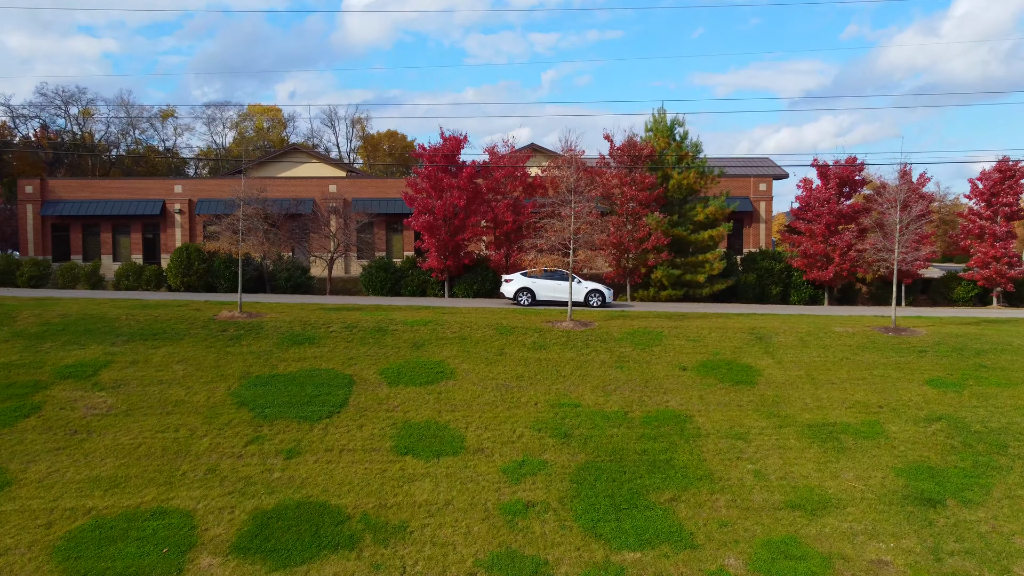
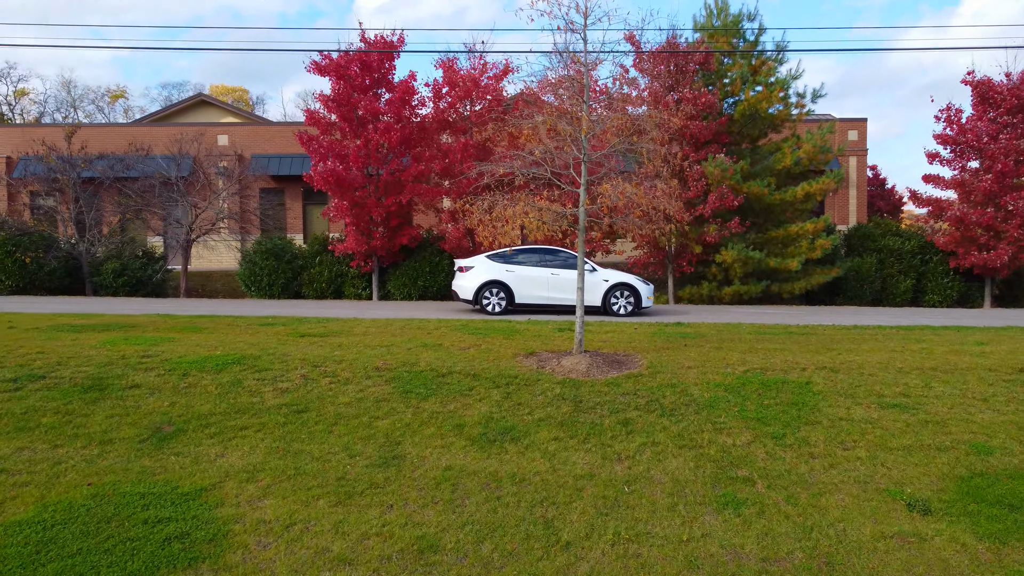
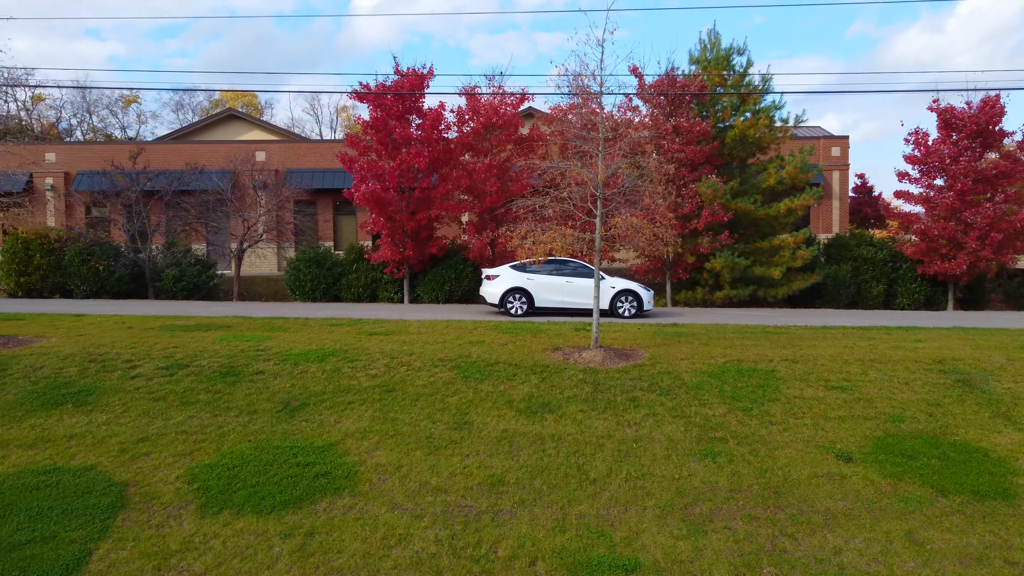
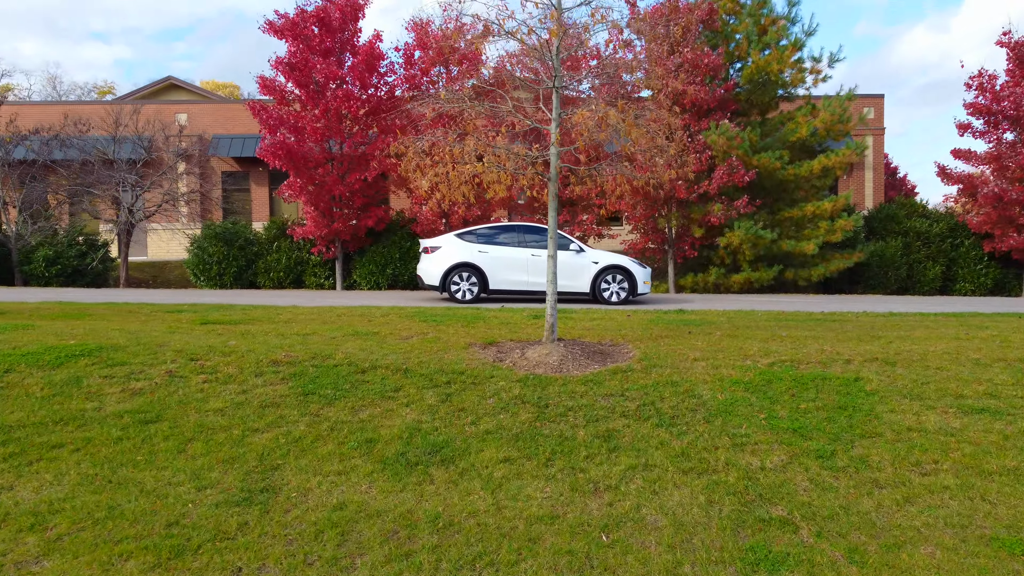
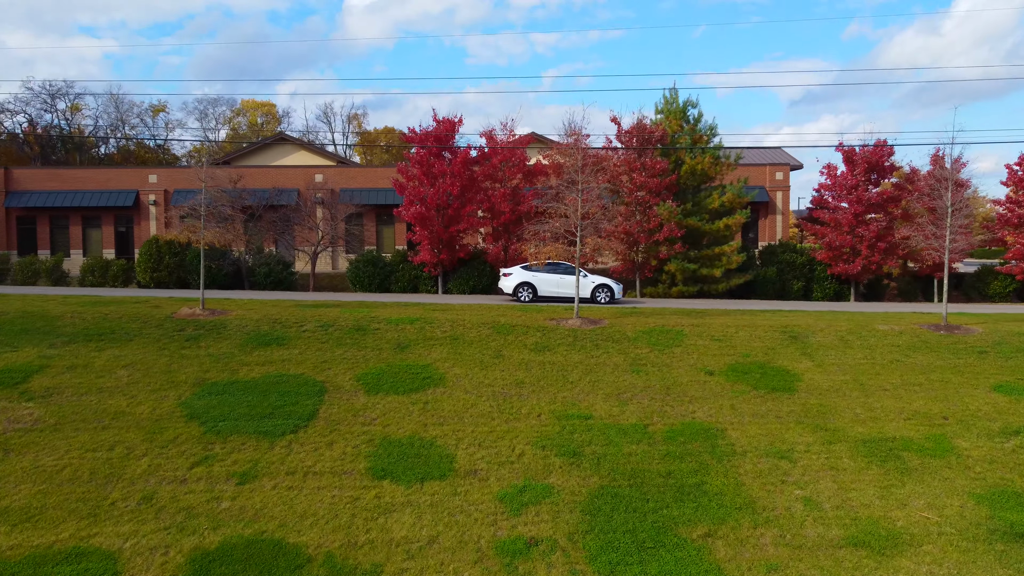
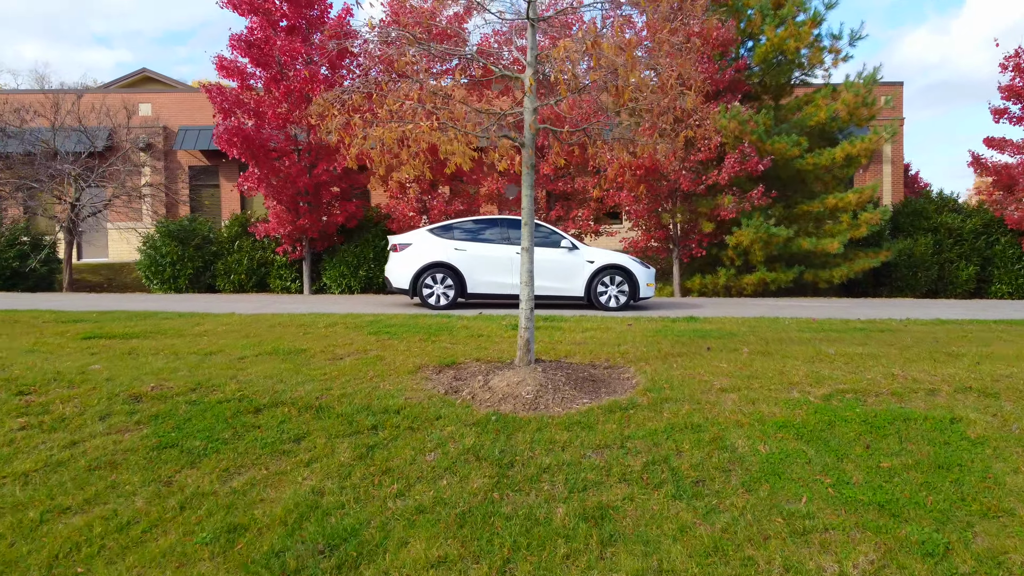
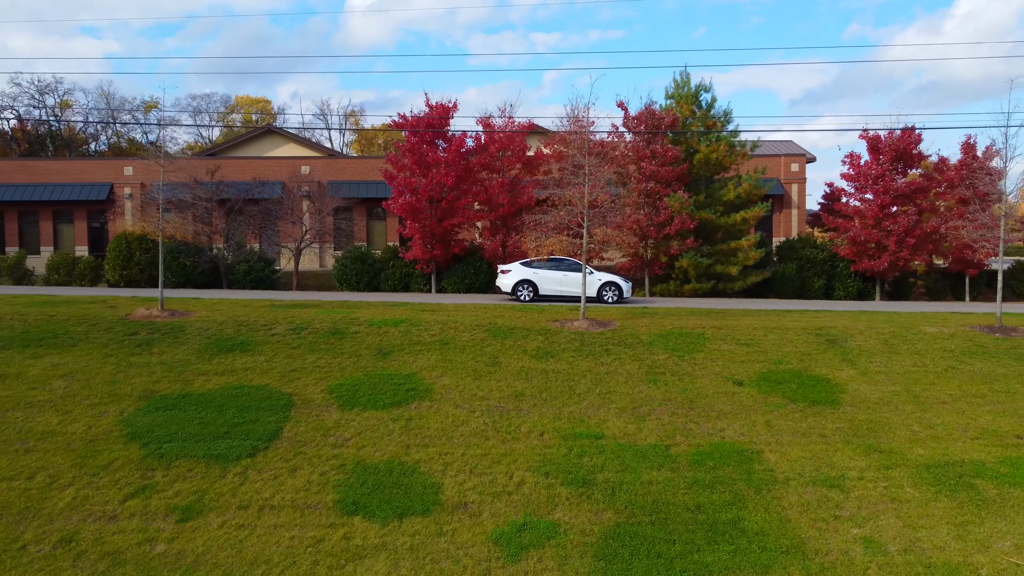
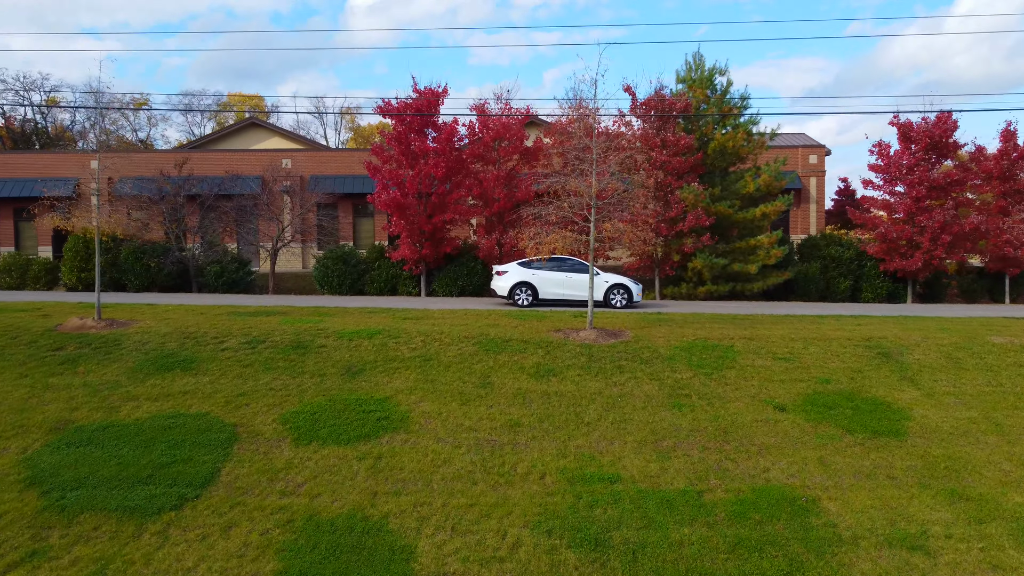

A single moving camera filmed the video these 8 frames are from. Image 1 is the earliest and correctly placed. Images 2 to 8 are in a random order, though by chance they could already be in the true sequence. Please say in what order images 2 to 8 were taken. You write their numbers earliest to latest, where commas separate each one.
5, 7, 8, 3, 2, 4, 6
